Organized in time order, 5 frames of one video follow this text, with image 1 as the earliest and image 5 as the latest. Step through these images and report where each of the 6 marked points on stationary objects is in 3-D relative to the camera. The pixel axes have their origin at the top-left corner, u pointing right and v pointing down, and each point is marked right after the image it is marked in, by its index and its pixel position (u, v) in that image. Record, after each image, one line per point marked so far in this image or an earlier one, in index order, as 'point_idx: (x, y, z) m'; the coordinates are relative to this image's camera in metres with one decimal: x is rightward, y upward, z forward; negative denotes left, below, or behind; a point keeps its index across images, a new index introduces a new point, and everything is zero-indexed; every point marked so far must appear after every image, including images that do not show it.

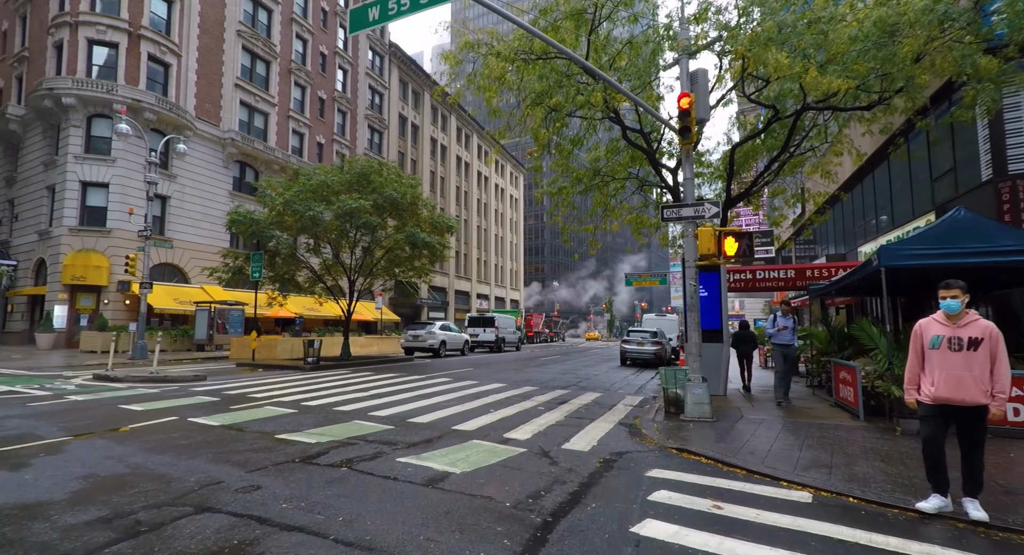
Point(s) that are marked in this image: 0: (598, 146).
0: (+2.7, +4.2, +17.3) m
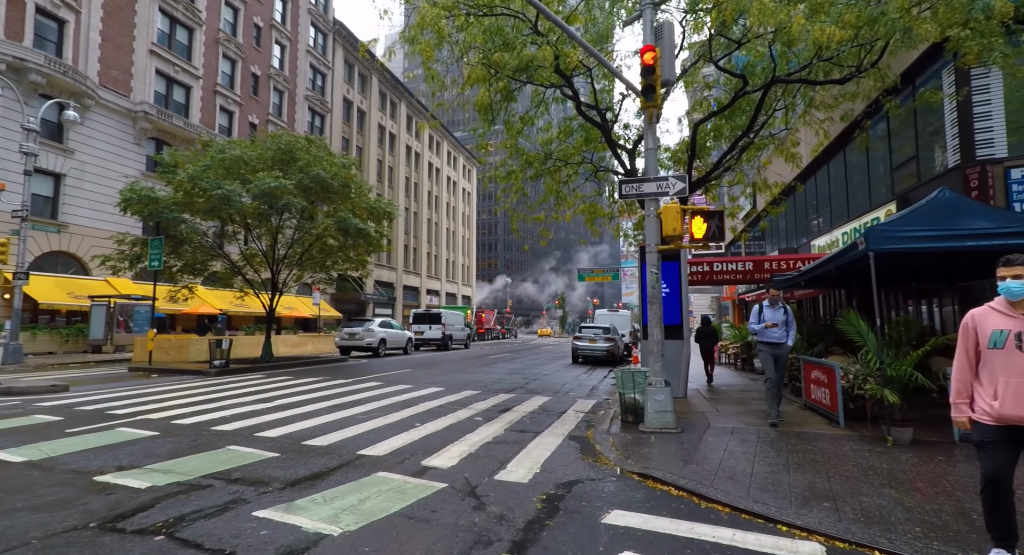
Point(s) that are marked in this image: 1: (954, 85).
0: (+1.1, +4.4, +15.9) m
1: (+8.4, +3.7, +10.5) m
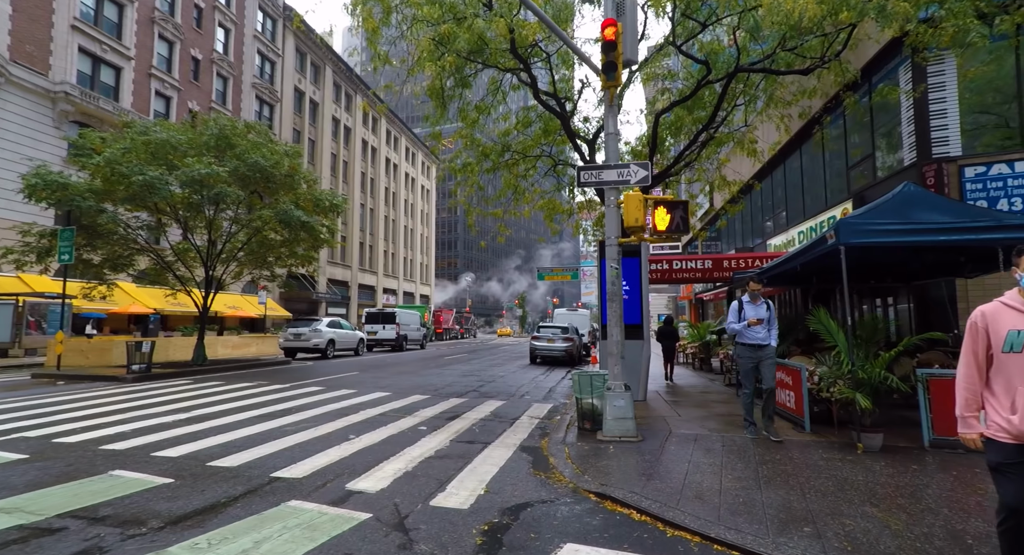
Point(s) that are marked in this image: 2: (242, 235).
0: (-0.2, +4.5, +15.3) m
1: (+7.5, +3.7, +10.3) m
2: (-8.2, +1.3, +16.5) m
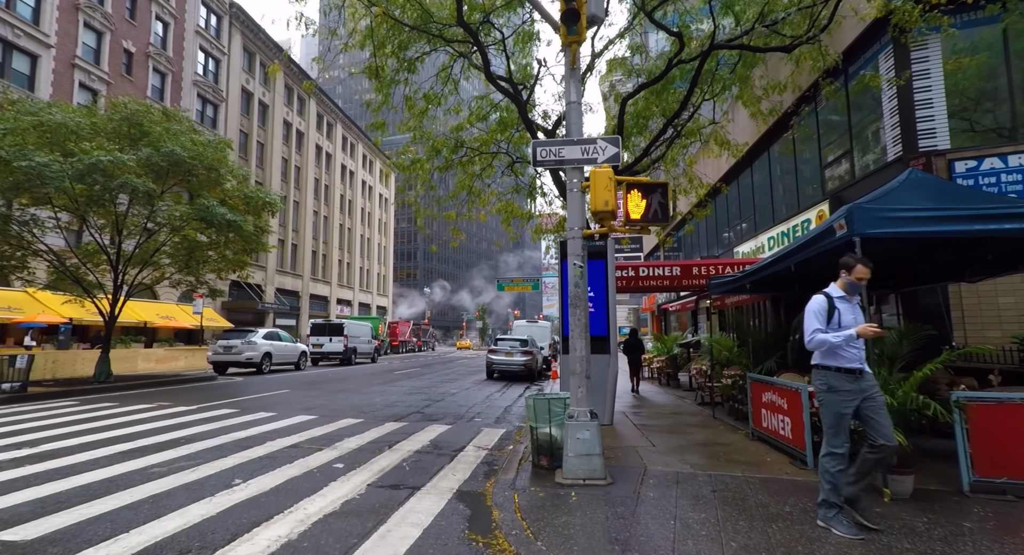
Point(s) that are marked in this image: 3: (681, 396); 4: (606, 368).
0: (-1.3, +4.3, +13.9) m
1: (+6.7, +3.6, +9.5) m
2: (-9.5, +1.1, +14.6) m
3: (+3.9, -2.7, +12.5) m
4: (+1.4, -1.4, +8.1) m
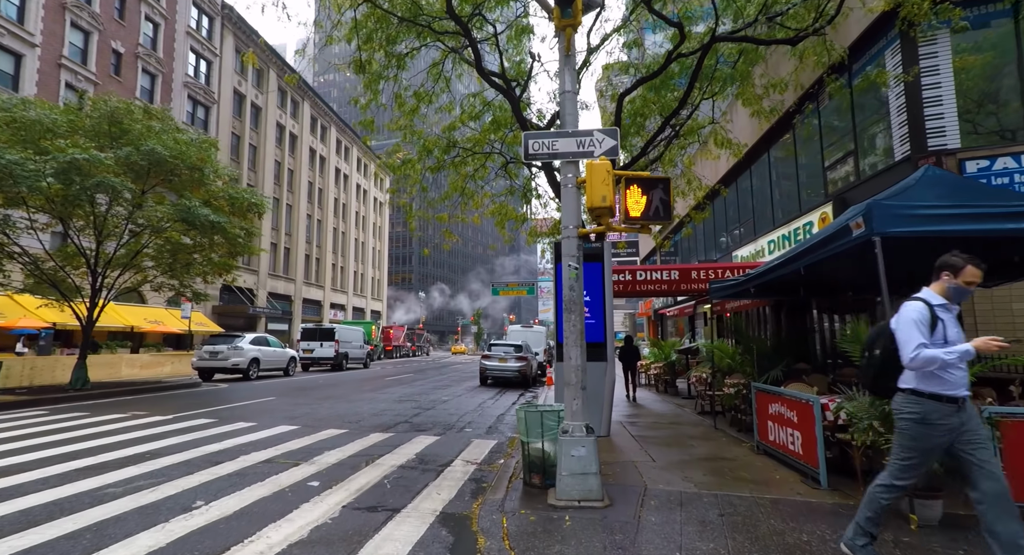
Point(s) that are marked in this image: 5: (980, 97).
0: (-1.5, +4.2, +13.5) m
1: (+6.5, +3.5, +9.2) m
2: (-9.7, +1.1, +14.1) m
3: (+3.7, -2.8, +12.1) m
4: (+1.3, -1.4, +7.7) m
5: (+7.2, +2.8, +8.4) m
